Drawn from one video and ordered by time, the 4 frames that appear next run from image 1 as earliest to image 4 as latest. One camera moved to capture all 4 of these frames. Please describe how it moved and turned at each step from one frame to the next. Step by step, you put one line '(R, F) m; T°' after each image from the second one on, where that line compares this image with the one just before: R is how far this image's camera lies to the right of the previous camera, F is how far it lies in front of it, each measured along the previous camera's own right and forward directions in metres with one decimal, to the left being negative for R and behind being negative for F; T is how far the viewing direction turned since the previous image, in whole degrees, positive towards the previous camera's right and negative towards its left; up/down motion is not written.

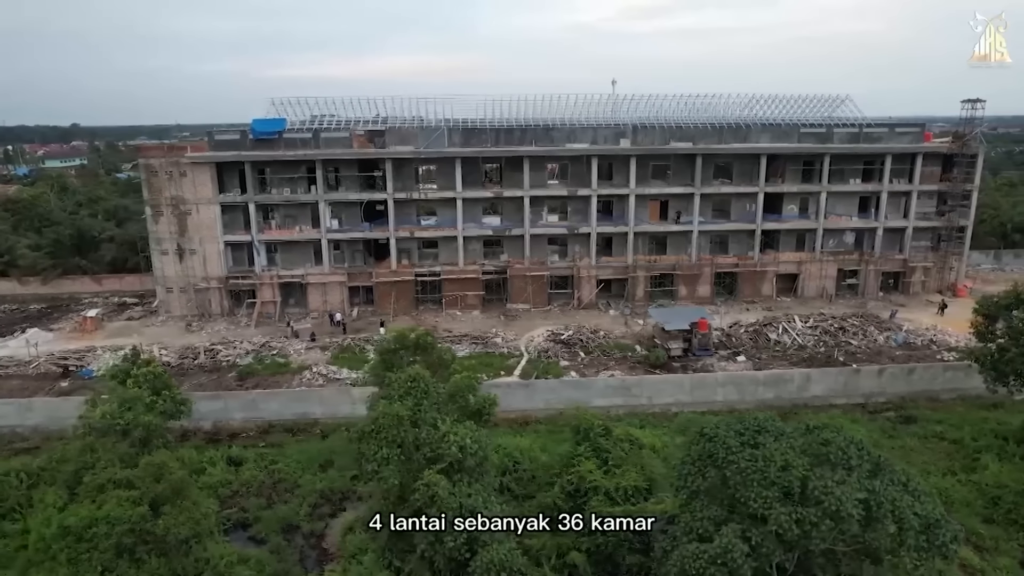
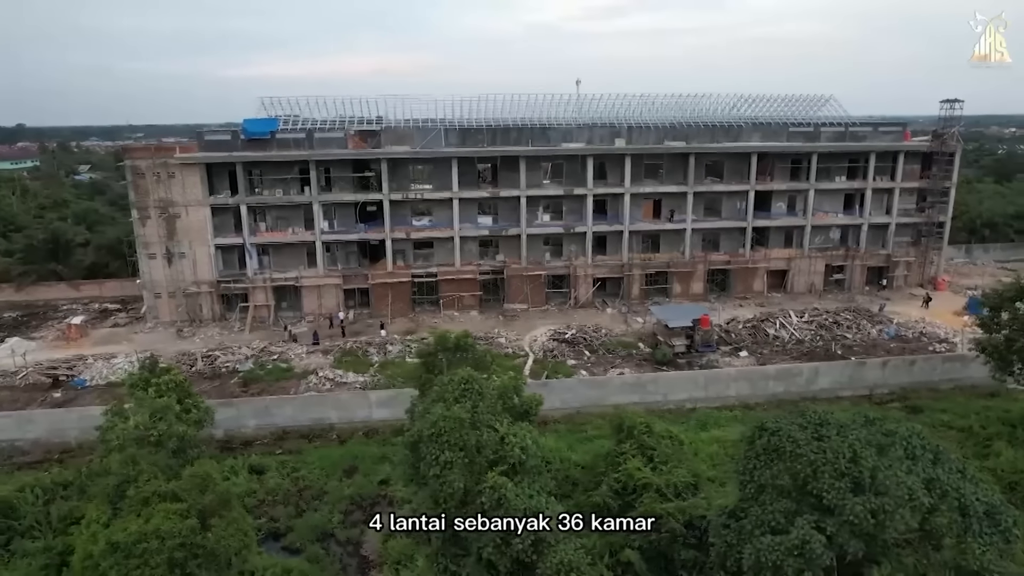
(-2.2, +0.1) m; +3°
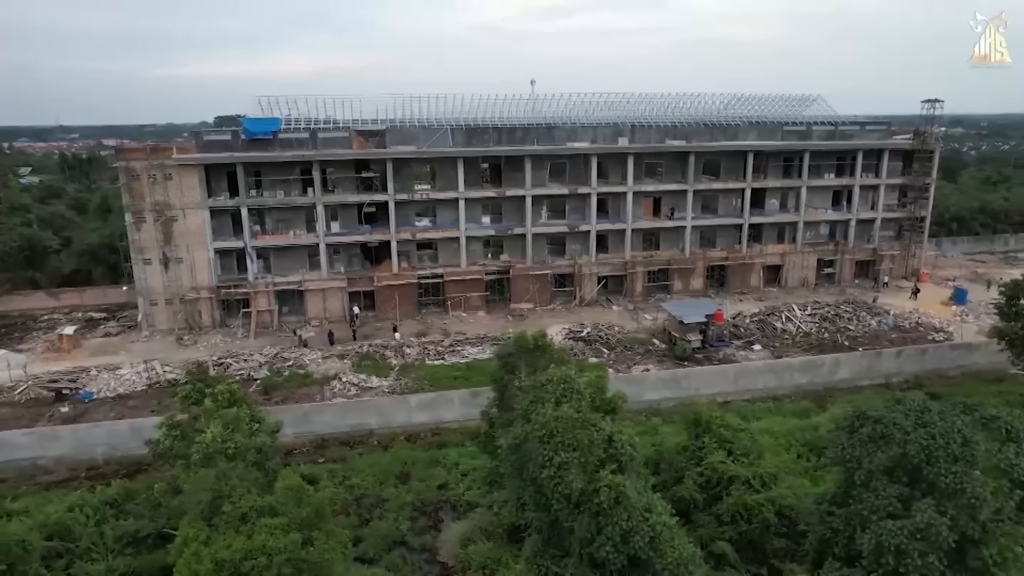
(-3.5, +0.2) m; +4°
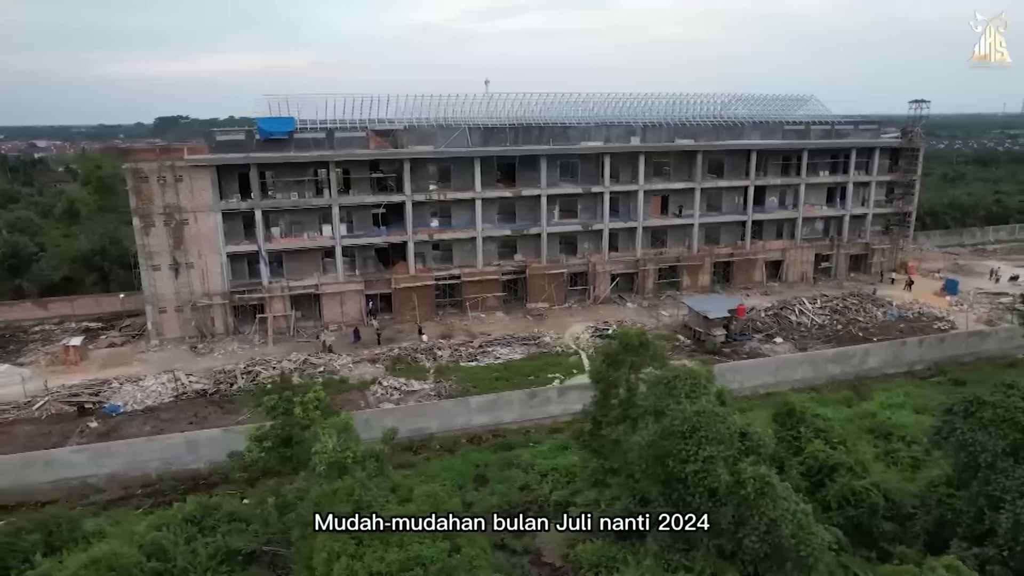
(-4.3, +0.2) m; +5°
